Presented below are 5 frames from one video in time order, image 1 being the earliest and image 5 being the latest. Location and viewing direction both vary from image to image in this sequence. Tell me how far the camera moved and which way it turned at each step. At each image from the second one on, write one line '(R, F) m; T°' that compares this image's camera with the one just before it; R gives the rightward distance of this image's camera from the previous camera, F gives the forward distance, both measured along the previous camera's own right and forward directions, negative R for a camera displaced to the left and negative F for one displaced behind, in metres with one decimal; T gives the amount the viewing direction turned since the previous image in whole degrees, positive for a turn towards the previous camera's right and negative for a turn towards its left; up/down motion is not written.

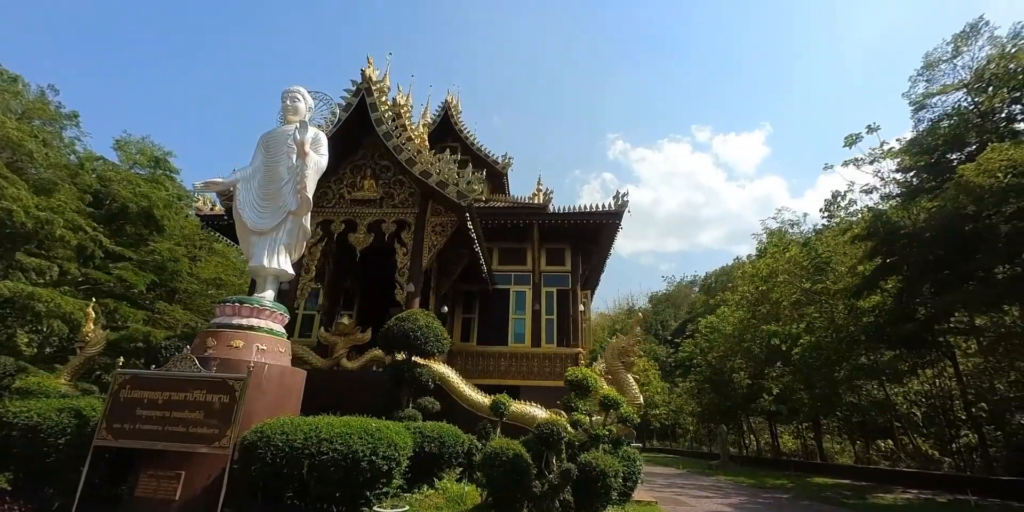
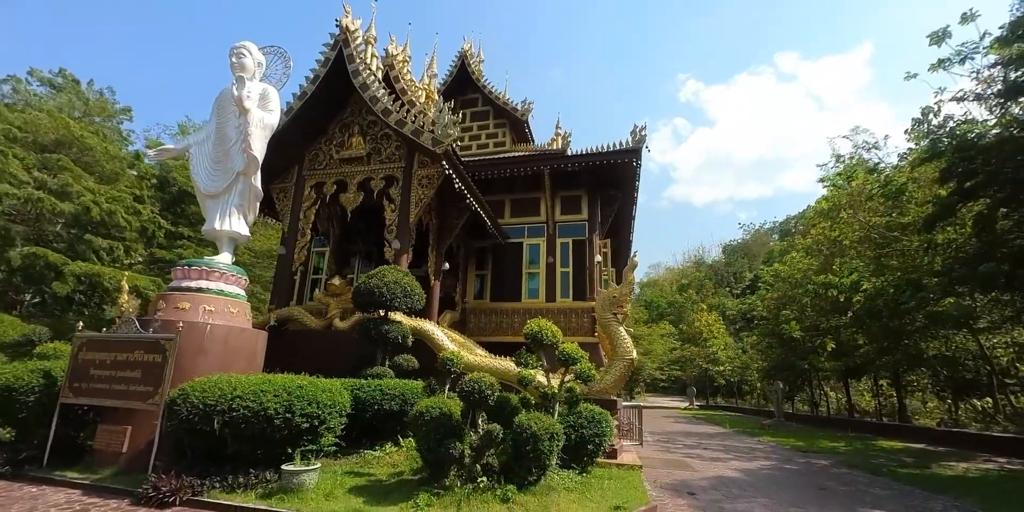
(+1.9, +0.8) m; -10°
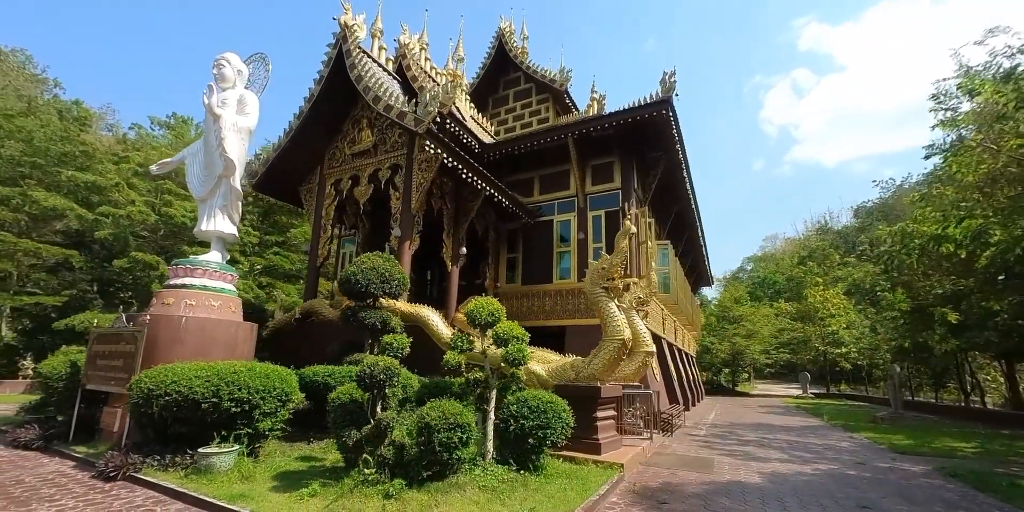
(+2.4, +0.9) m; -15°
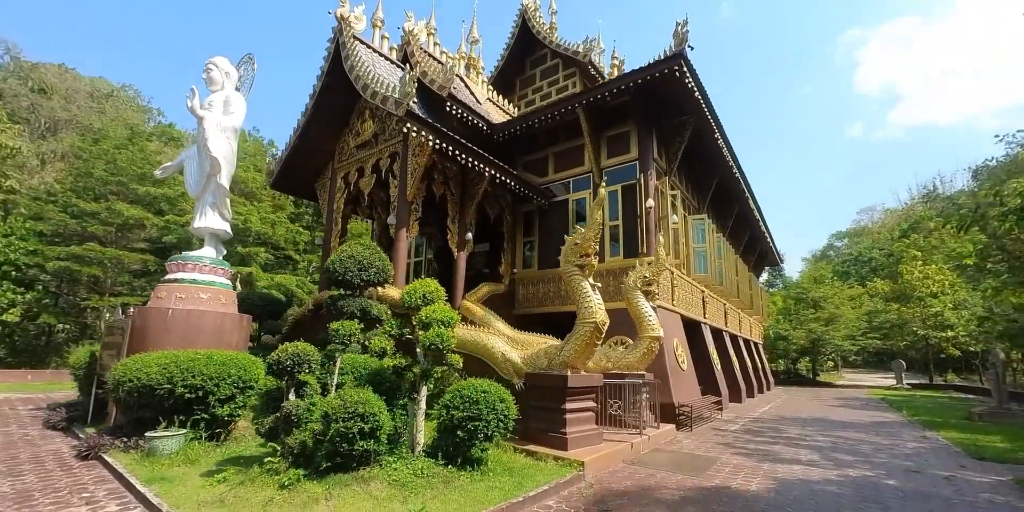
(+1.7, +0.7) m; -11°
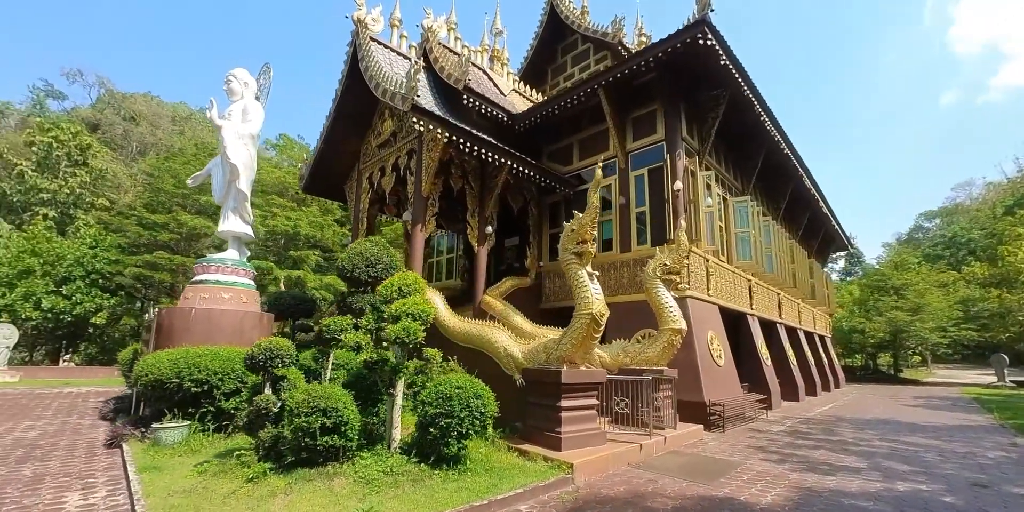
(+0.9, +0.4) m; -8°
